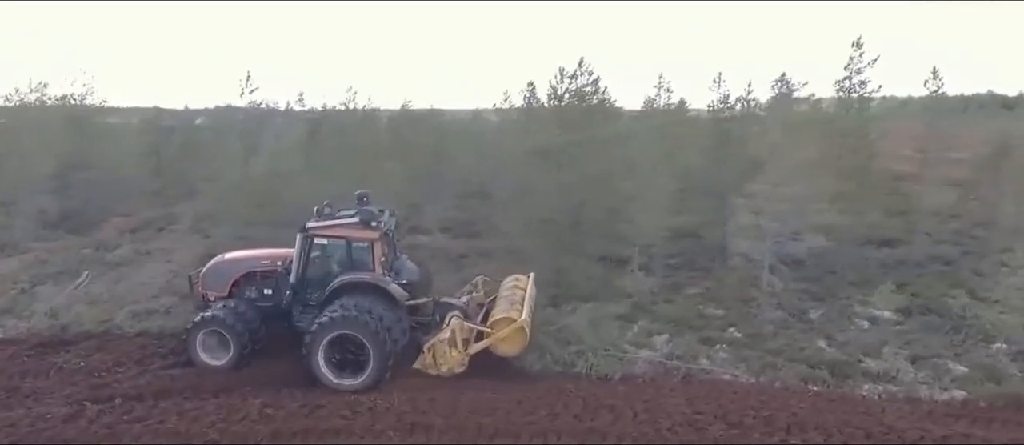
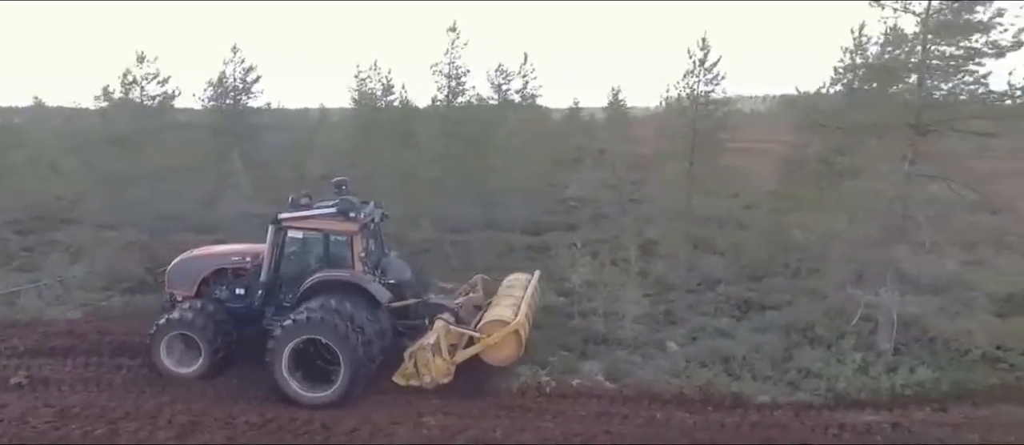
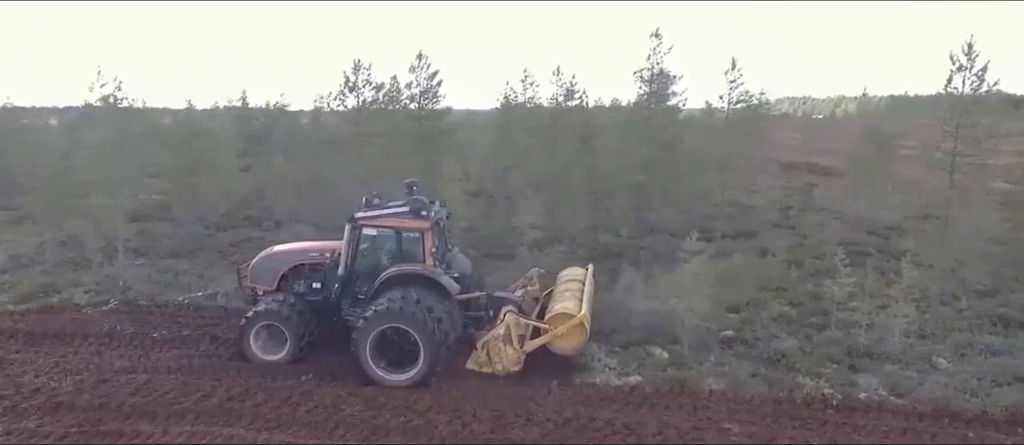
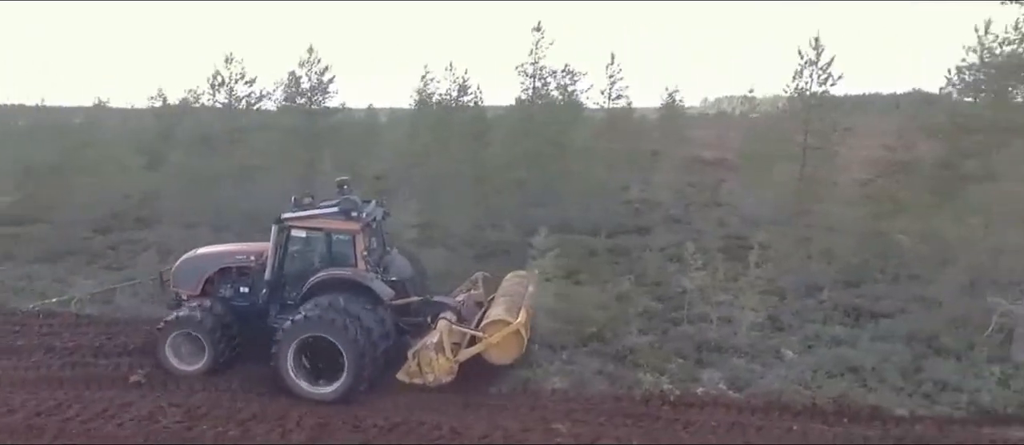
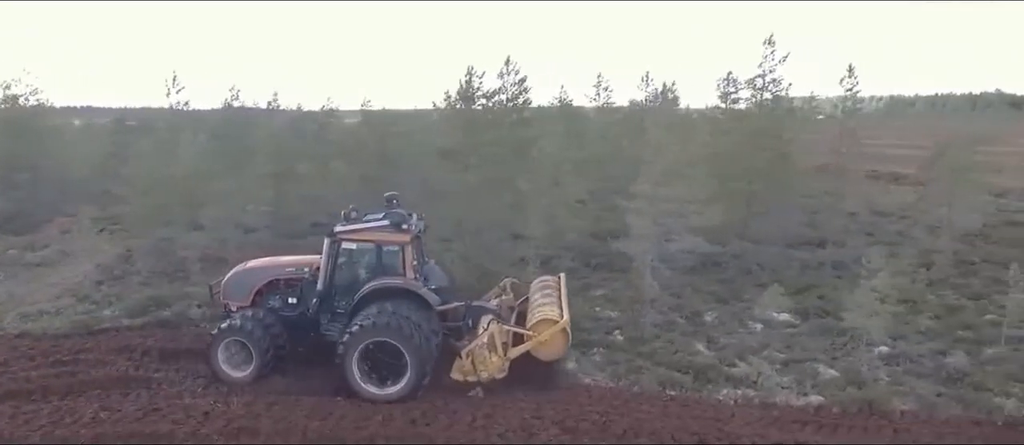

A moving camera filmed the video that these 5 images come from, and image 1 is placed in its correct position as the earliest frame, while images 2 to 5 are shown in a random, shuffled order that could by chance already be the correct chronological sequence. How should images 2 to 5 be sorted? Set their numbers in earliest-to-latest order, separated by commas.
5, 3, 4, 2
